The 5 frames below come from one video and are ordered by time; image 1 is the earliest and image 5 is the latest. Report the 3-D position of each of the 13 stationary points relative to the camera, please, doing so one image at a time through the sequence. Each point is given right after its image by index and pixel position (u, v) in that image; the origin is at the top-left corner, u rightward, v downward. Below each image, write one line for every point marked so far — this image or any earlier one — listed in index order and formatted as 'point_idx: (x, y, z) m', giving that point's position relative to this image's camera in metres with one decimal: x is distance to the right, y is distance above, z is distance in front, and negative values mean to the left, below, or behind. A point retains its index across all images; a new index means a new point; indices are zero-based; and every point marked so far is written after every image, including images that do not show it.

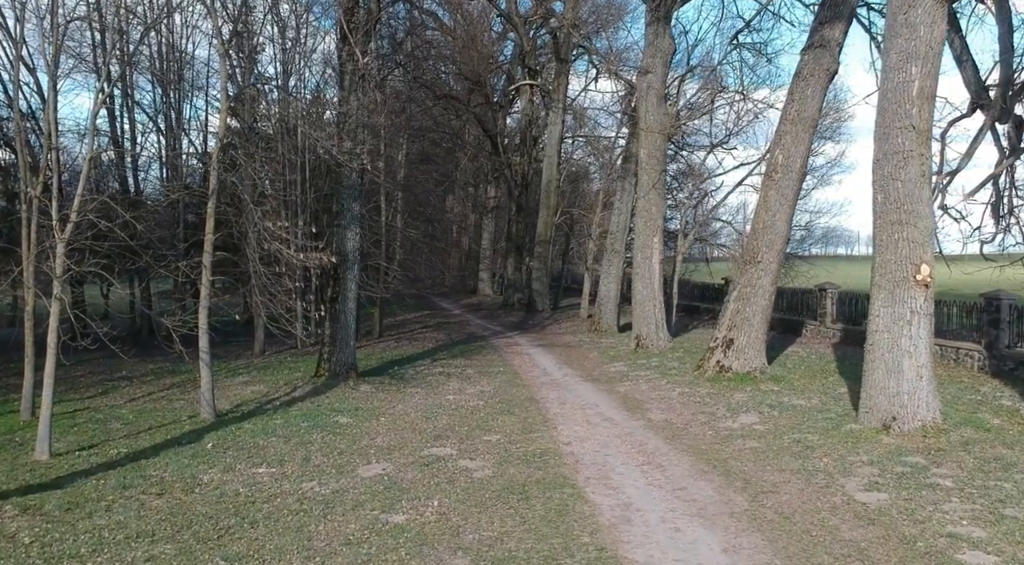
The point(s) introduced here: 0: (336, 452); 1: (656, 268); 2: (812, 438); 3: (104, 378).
0: (-2.0, -2.0, +8.5) m
1: (+3.1, +0.3, +15.6) m
2: (+3.4, -1.7, +8.1) m
3: (-8.0, -1.9, +14.3) m
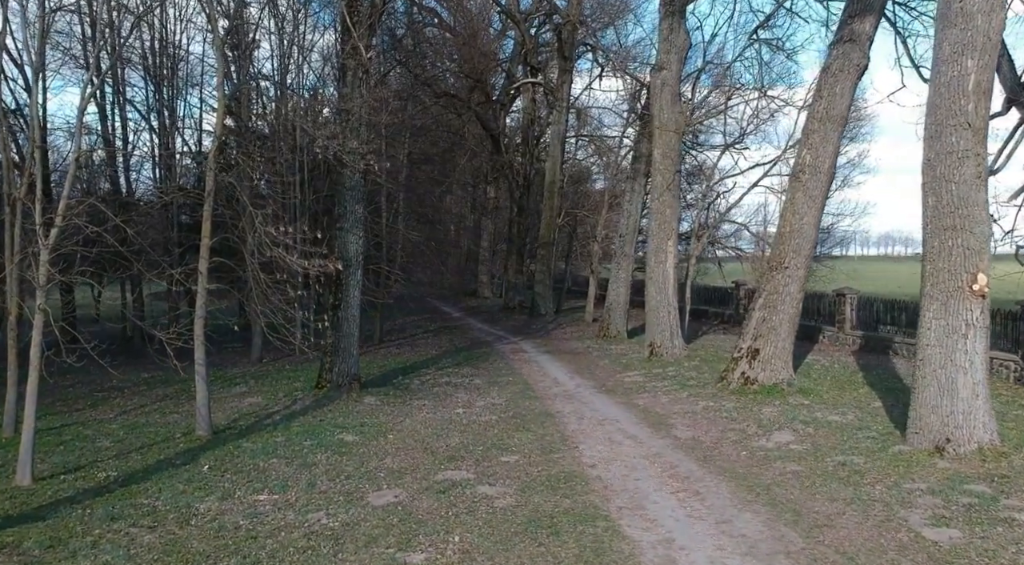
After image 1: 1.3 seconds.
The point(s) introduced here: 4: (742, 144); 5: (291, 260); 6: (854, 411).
0: (-1.8, -2.1, +7.8) m
1: (+3.3, +0.2, +15.0) m
2: (+3.6, -1.9, +7.5) m
3: (-7.8, -2.0, +13.6) m
4: (+5.4, +3.3, +17.2) m
5: (-3.0, +0.3, +9.9) m
6: (+4.6, -1.7, +9.8) m
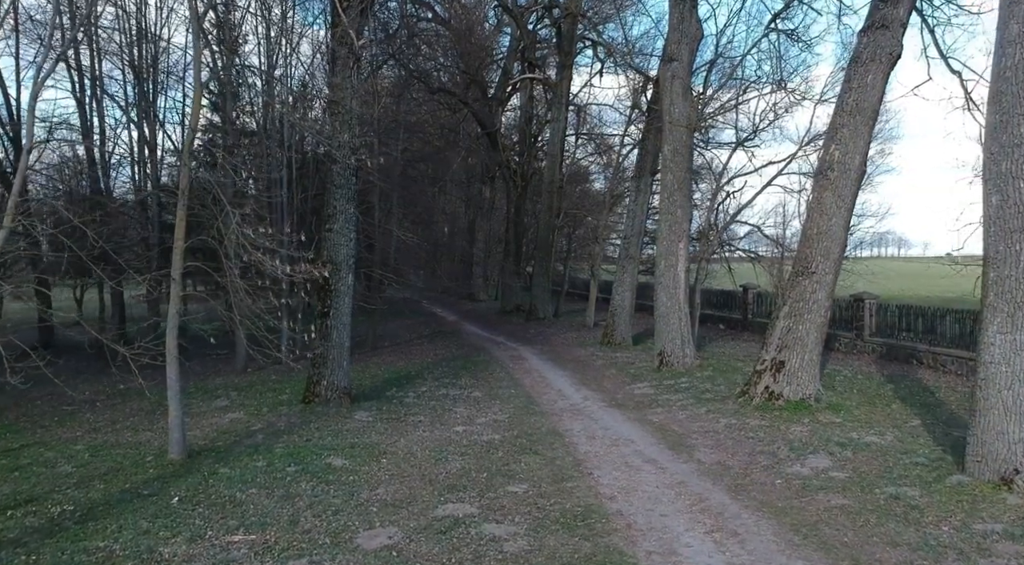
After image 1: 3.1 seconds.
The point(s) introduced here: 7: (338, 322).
0: (-1.7, -2.2, +6.9) m
1: (+3.3, +0.1, +14.1) m
2: (+3.7, -1.9, +6.7) m
3: (-7.8, -2.1, +12.6) m
4: (+5.4, +3.2, +16.4) m
5: (-2.9, +0.2, +9.0) m
6: (+4.7, -1.8, +9.0) m
7: (-2.8, -0.6, +11.6) m
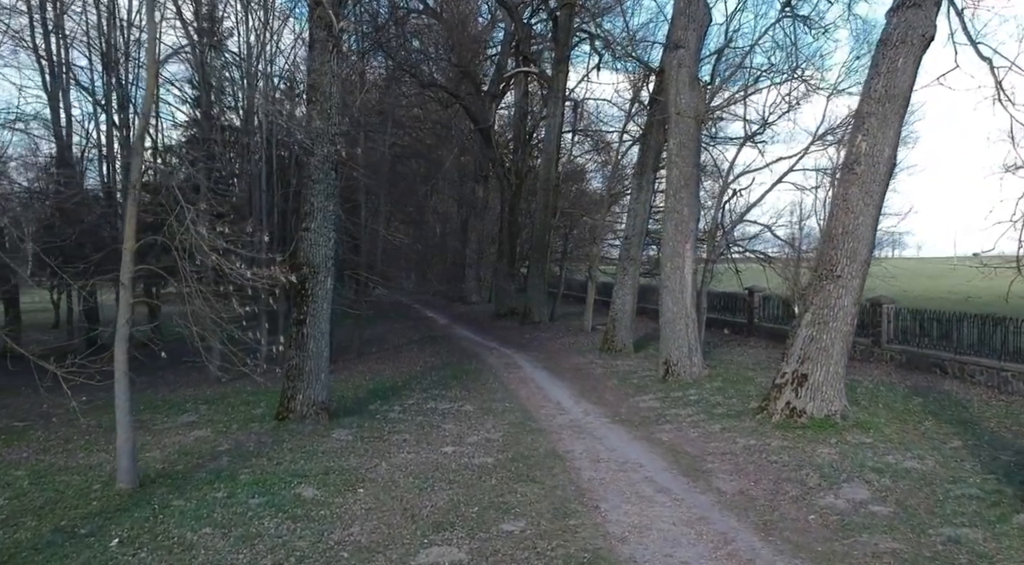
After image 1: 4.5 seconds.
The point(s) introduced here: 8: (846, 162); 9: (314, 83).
0: (-1.8, -2.2, +5.9) m
1: (+3.2, 0.0, +13.1) m
2: (+3.6, -2.0, +5.7) m
3: (-7.9, -2.1, +11.5) m
4: (+5.3, +3.1, +15.4) m
5: (-3.0, +0.2, +8.0) m
6: (+4.6, -1.9, +8.0) m
7: (-2.9, -0.7, +10.6) m
8: (+4.4, +1.6, +9.5) m
9: (-3.0, +3.0, +10.9) m
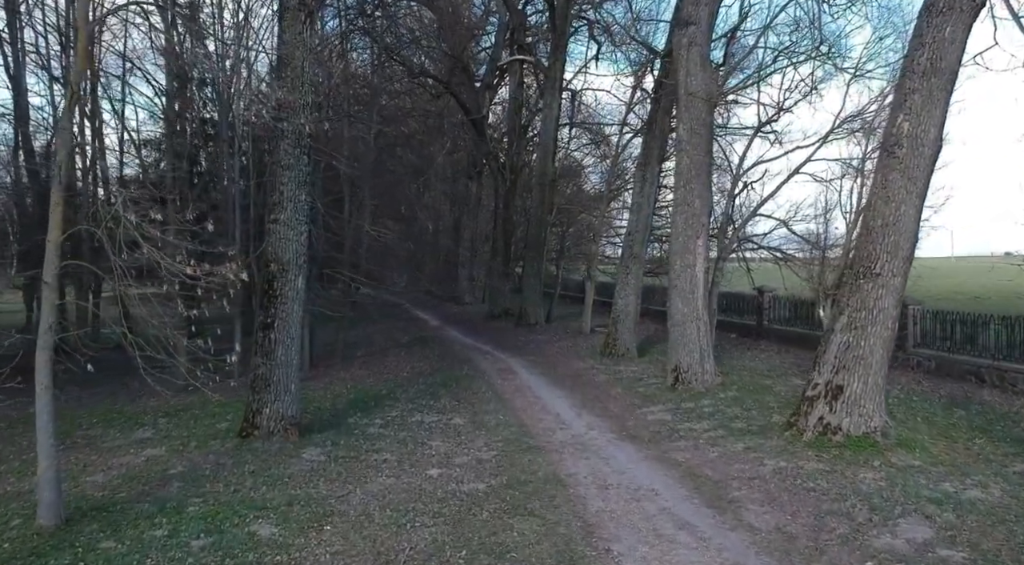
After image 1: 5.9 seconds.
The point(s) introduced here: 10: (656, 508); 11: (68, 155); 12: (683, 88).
0: (-1.8, -2.2, +4.7) m
1: (+3.1, +0.1, +12.0) m
2: (+3.6, -2.0, +4.6) m
3: (-8.0, -2.1, +10.3) m
4: (+5.2, +3.1, +14.3) m
5: (-3.0, +0.2, +6.8) m
6: (+4.6, -1.9, +6.9) m
7: (-2.9, -0.7, +9.4) m
8: (+4.3, +1.6, +8.4) m
9: (-3.0, +3.0, +9.7) m
10: (+1.3, -2.1, +6.7) m
11: (-4.4, +1.3, +7.3) m
12: (+2.8, +3.1, +11.8) m
